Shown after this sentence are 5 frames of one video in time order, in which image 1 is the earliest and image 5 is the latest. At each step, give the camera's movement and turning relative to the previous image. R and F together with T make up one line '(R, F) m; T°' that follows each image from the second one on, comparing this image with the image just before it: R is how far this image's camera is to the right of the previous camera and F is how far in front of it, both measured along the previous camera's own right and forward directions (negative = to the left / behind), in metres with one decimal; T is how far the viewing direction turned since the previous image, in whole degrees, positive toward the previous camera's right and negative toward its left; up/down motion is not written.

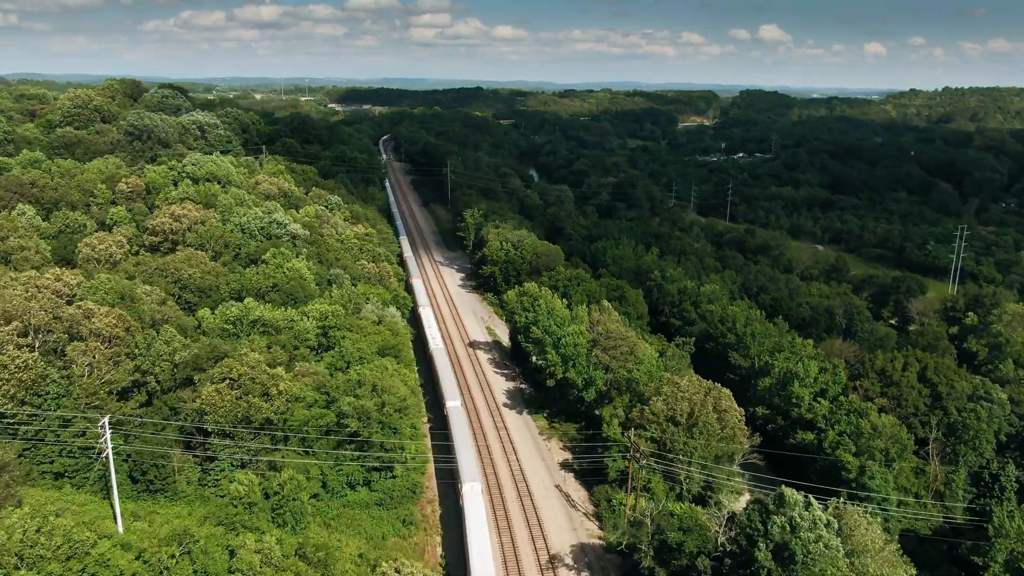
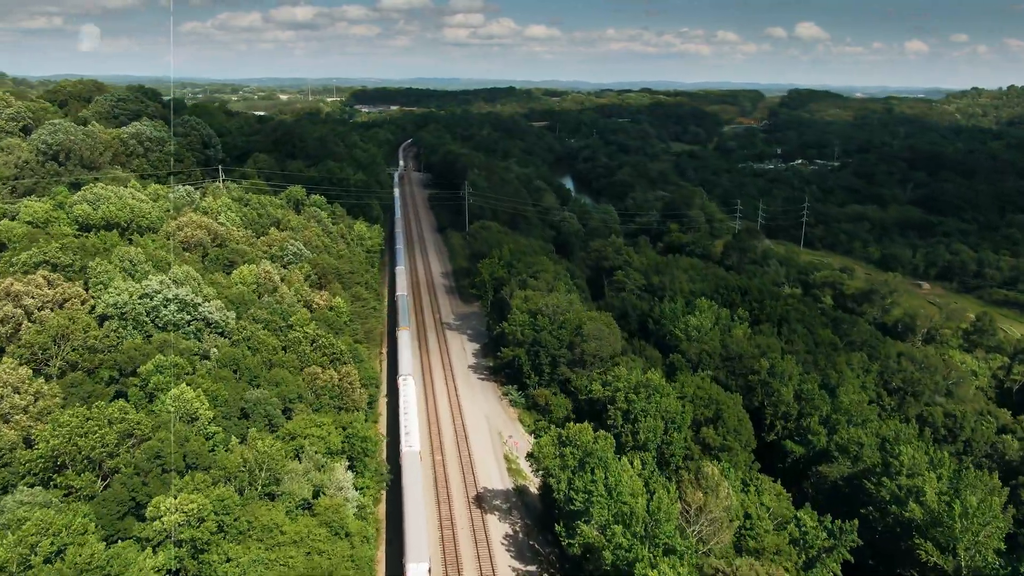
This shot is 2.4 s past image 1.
(0.0, +19.1) m; -2°
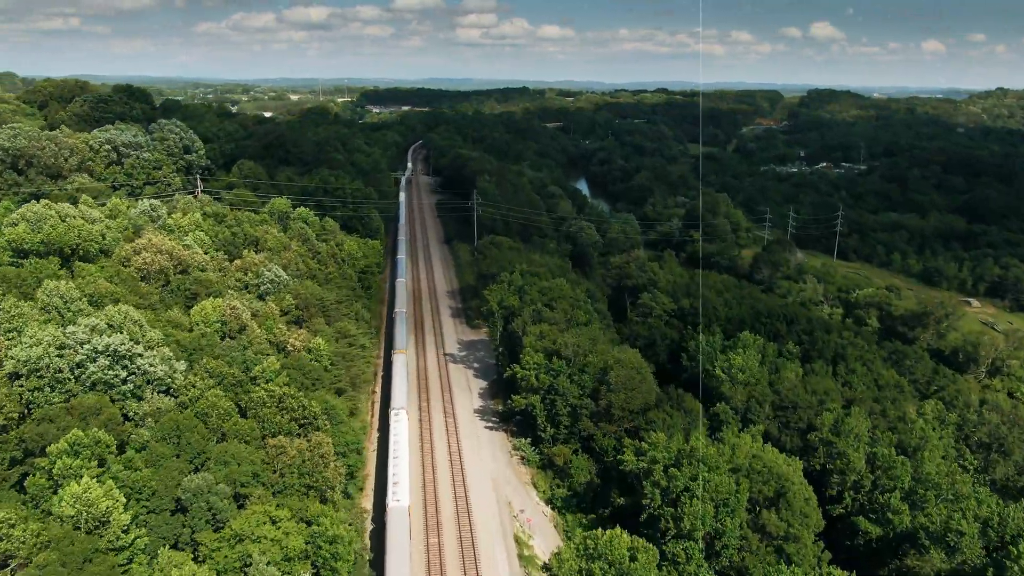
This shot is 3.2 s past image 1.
(0.0, +6.6) m; -1°
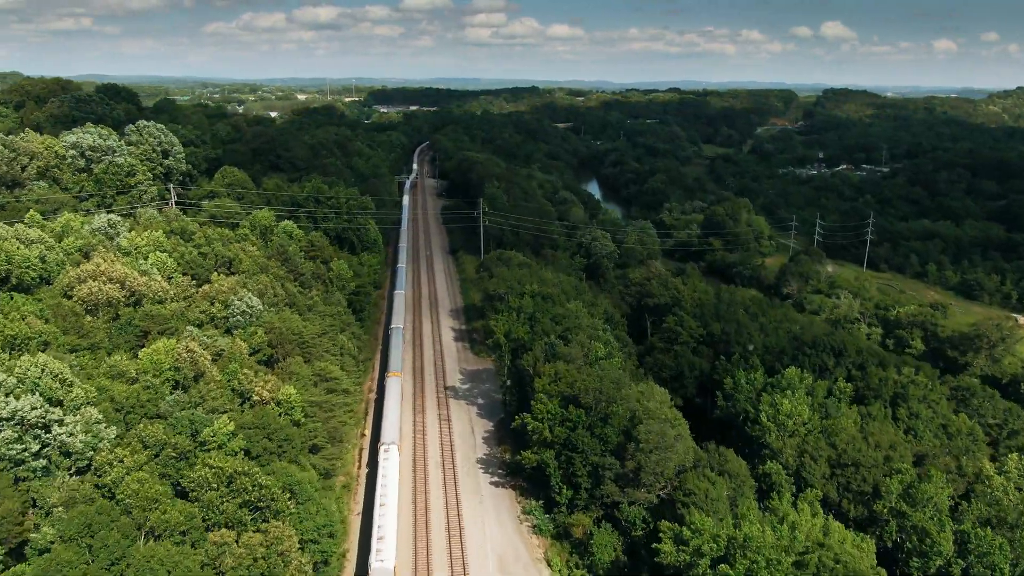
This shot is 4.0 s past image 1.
(0.0, +5.6) m; -1°
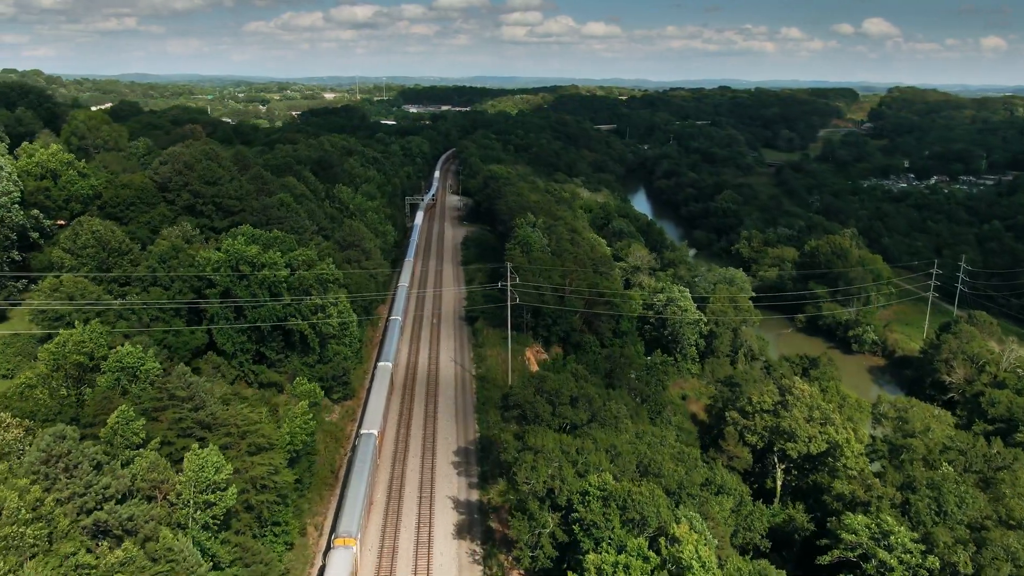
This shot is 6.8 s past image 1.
(-0.4, +22.6) m; -2°
